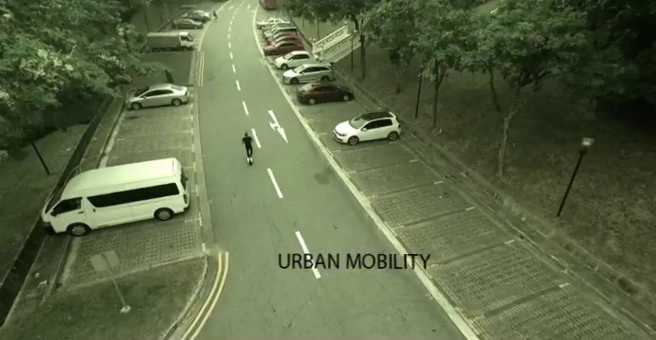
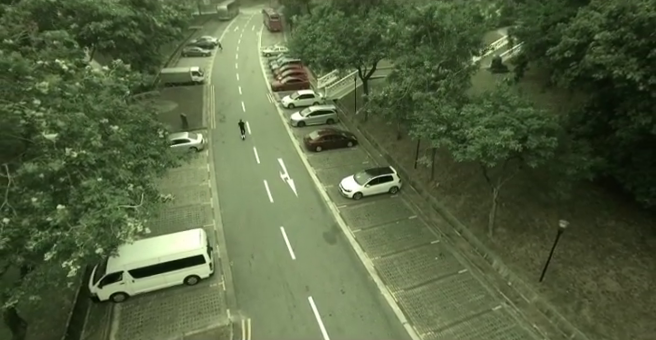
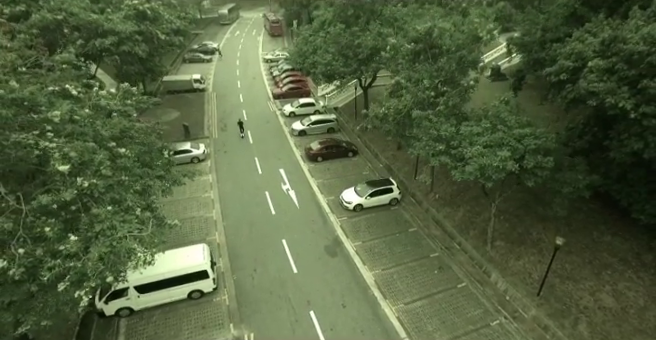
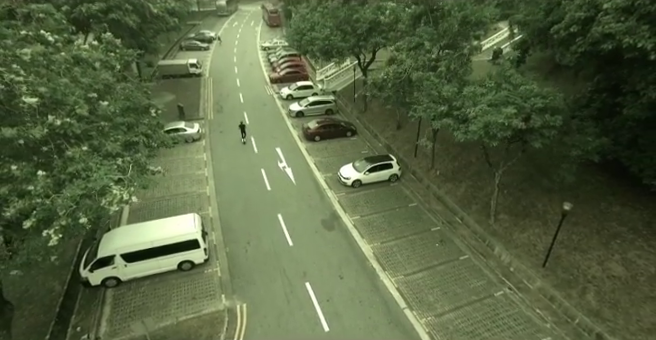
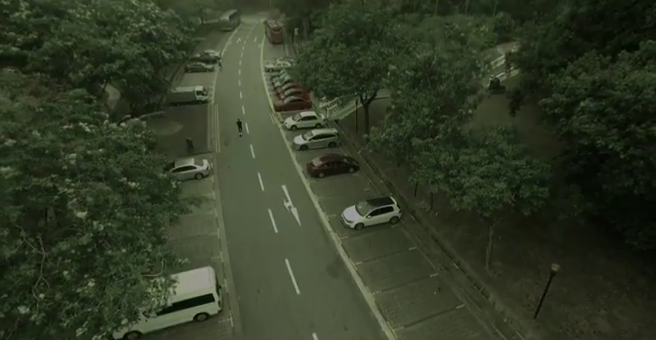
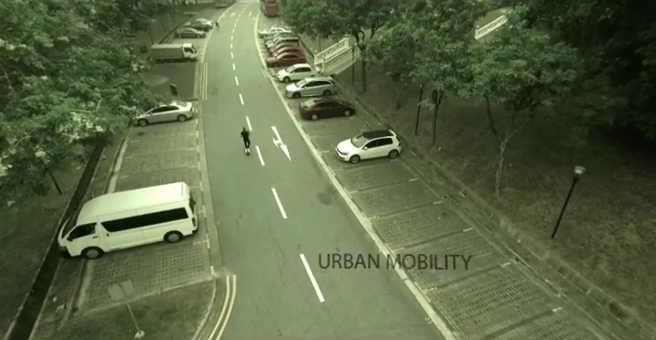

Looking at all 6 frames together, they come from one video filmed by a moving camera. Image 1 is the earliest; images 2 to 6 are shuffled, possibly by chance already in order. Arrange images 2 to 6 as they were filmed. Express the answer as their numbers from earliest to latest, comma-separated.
6, 4, 2, 3, 5
